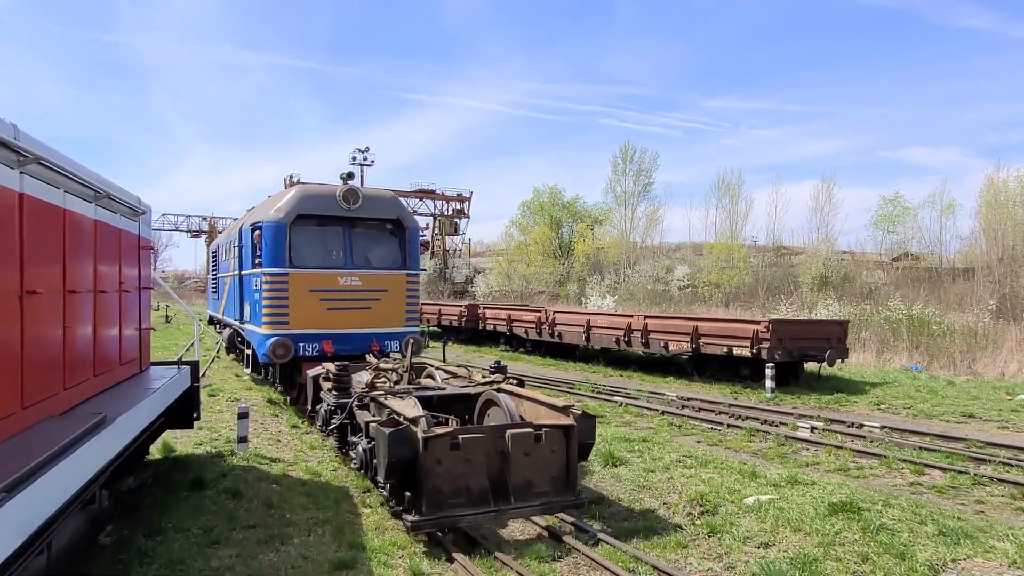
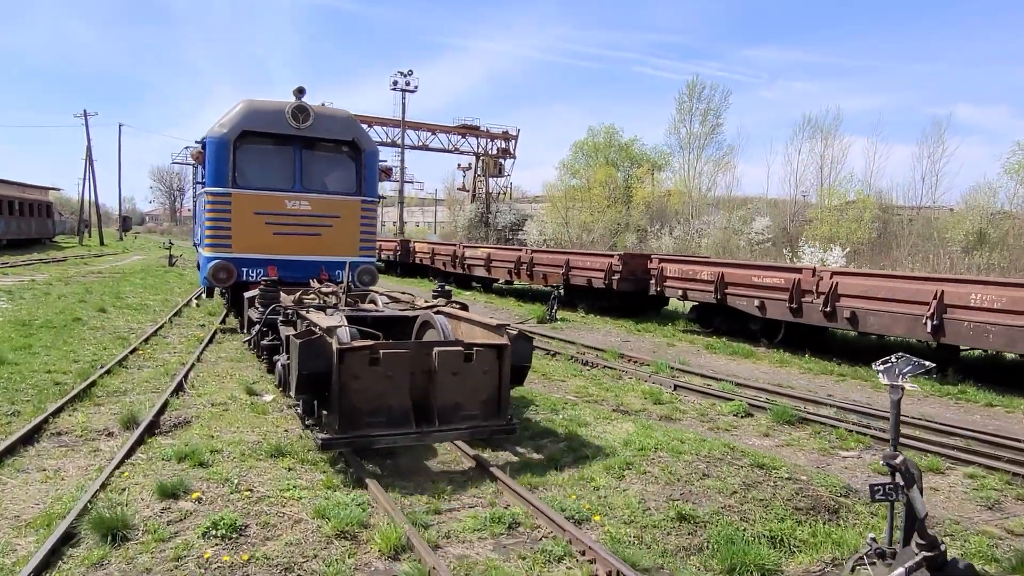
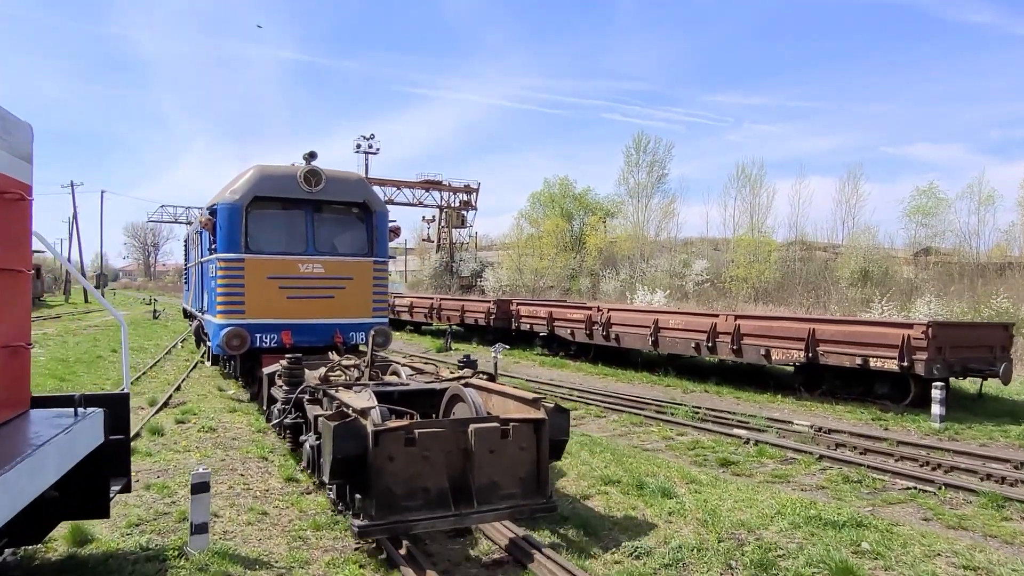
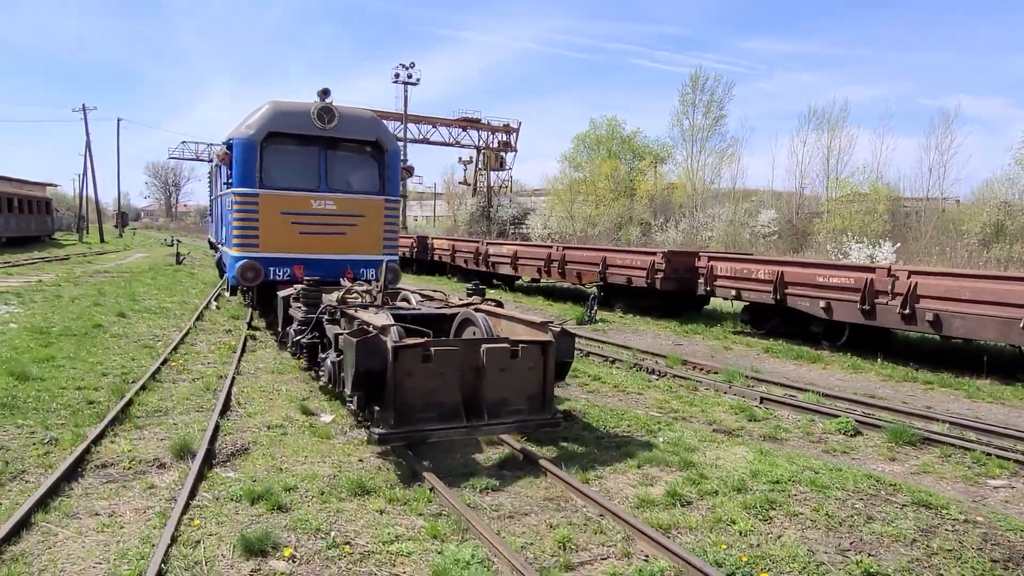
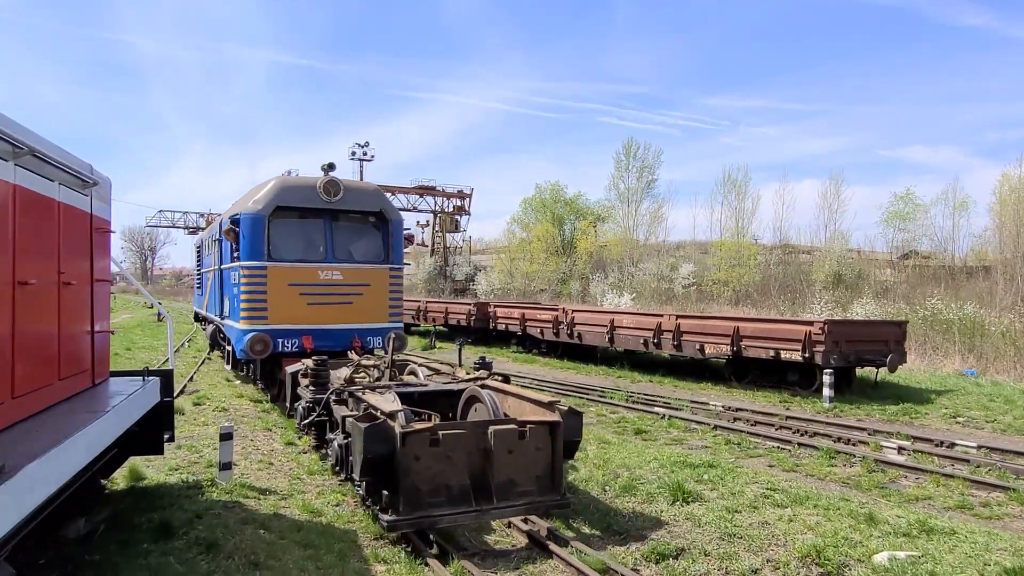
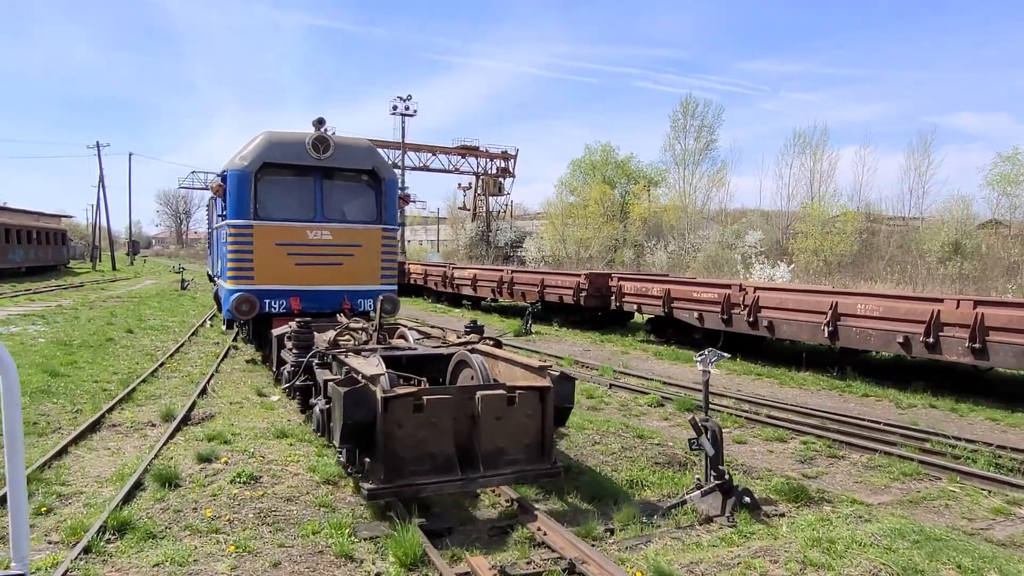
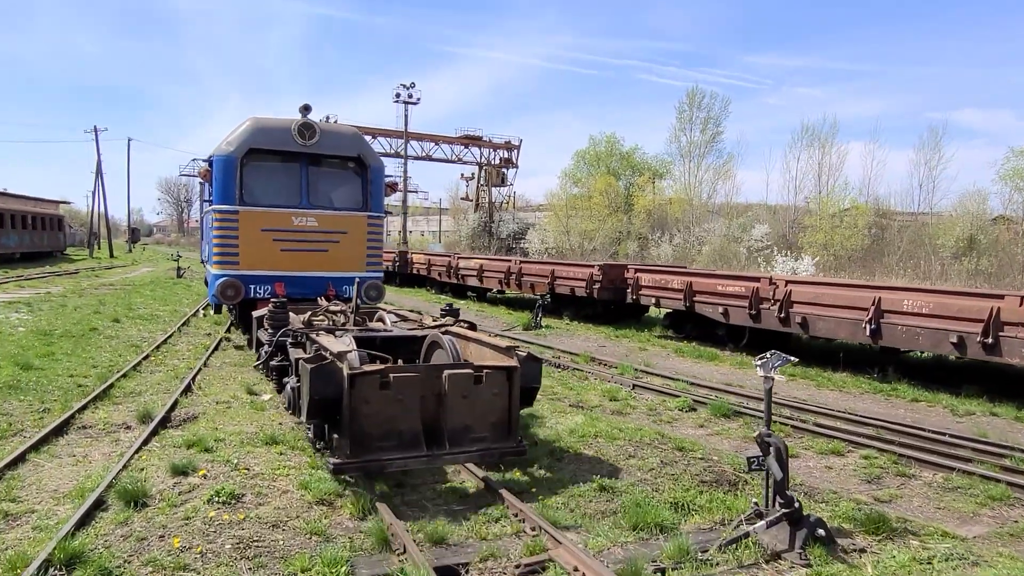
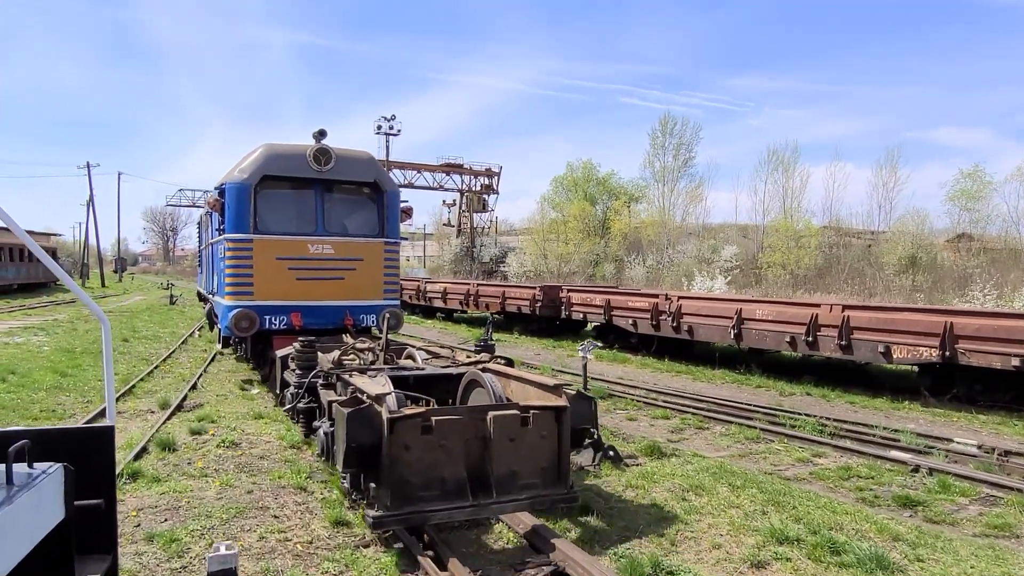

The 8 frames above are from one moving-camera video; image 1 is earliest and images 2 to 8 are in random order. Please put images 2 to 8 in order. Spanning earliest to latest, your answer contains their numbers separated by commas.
5, 3, 8, 6, 7, 2, 4
